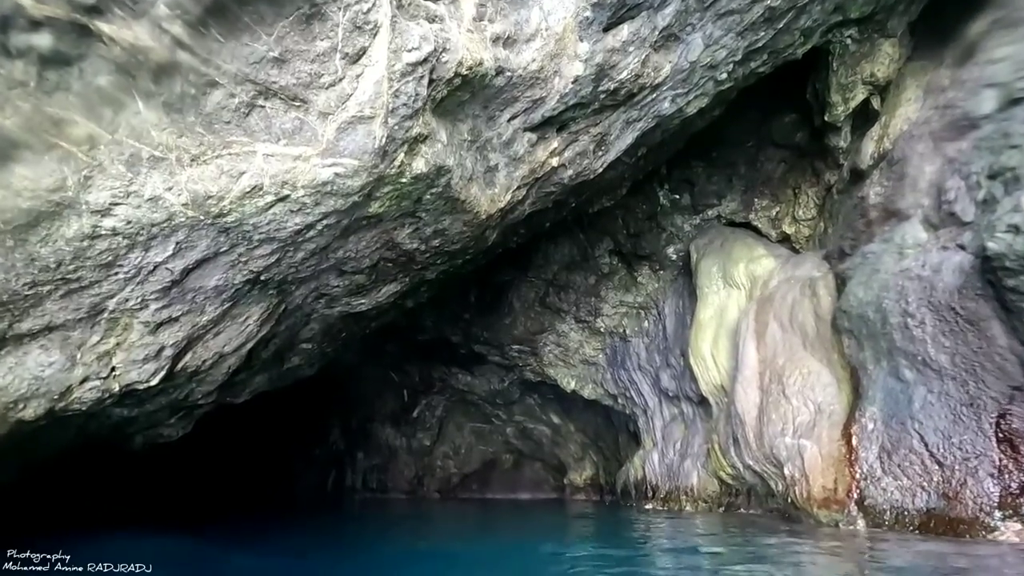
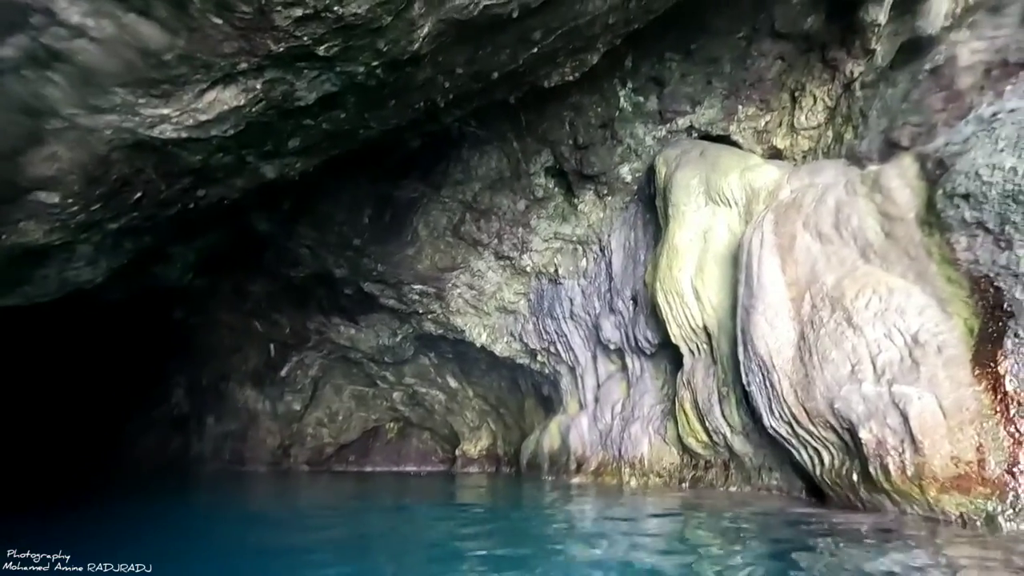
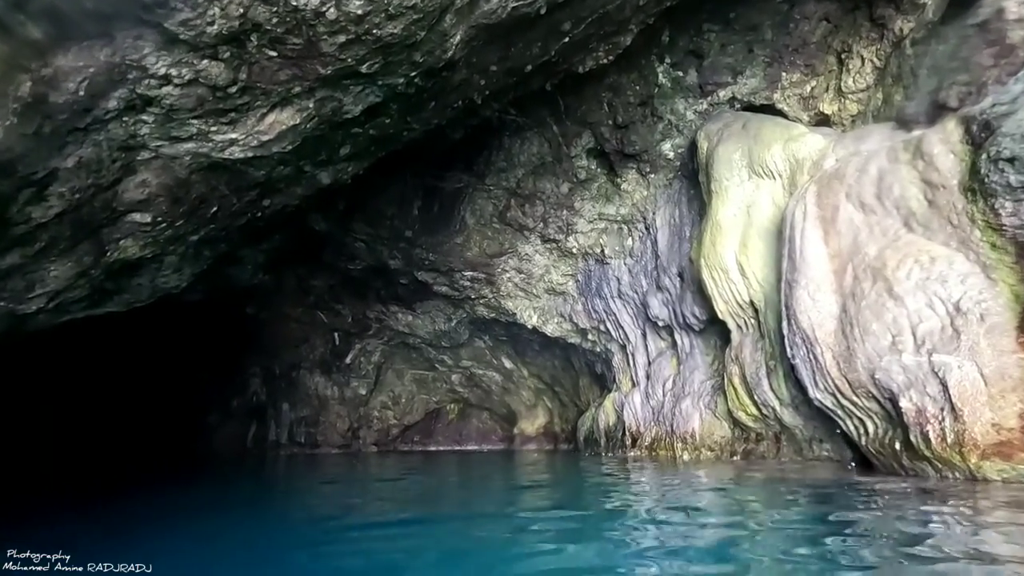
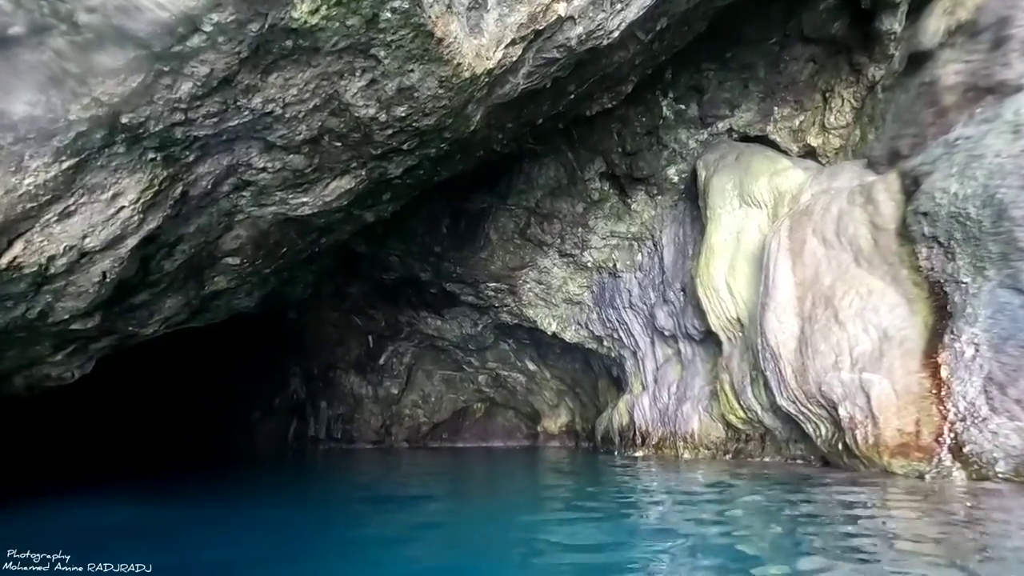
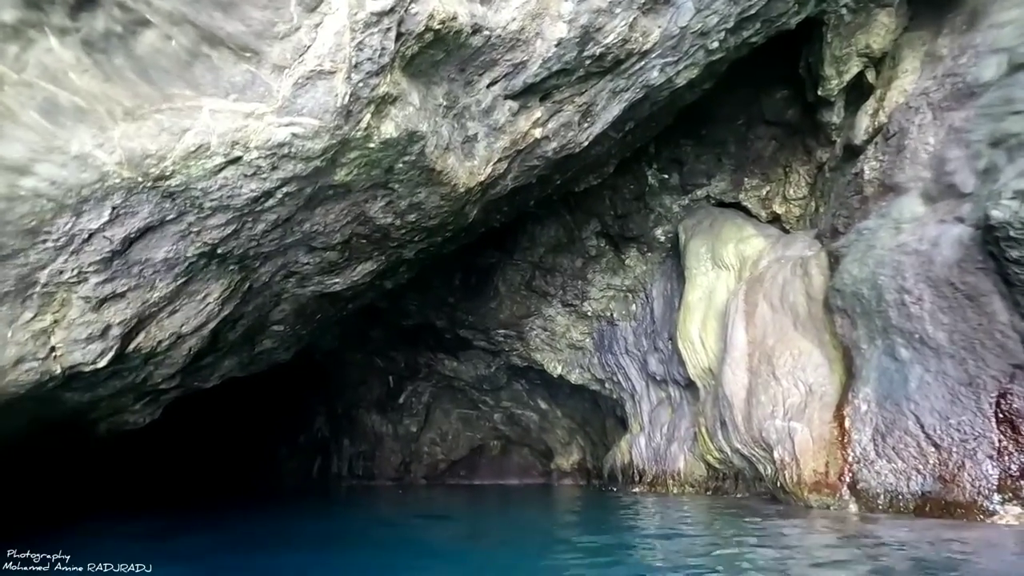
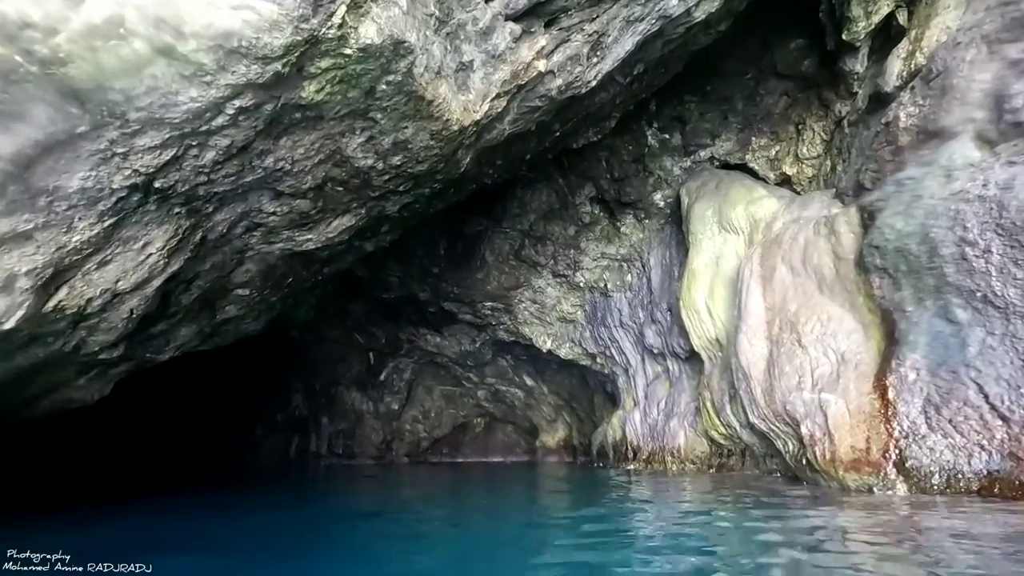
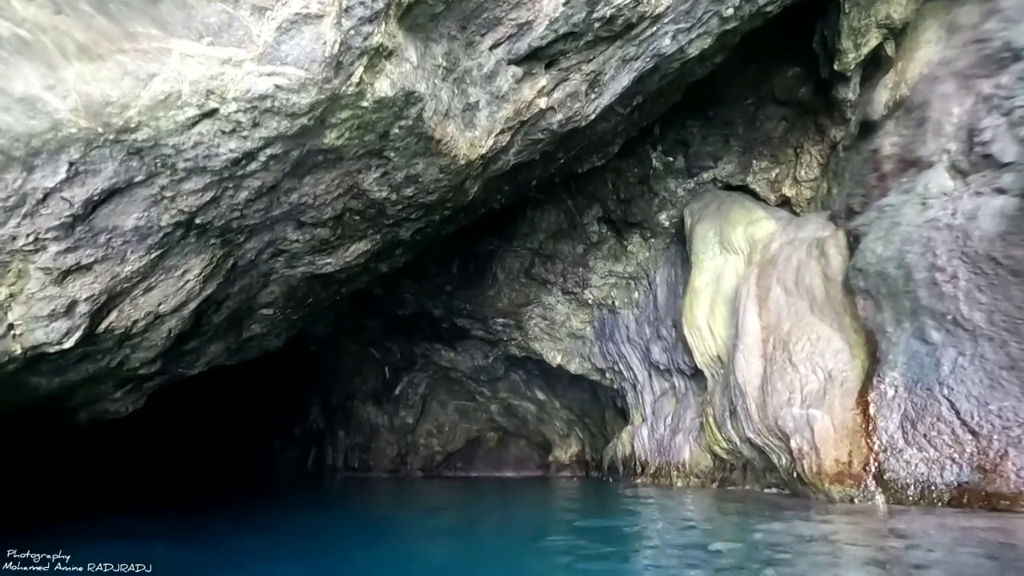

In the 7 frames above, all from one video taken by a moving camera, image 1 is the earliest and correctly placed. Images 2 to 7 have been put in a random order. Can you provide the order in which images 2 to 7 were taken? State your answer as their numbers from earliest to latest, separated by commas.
5, 7, 6, 4, 3, 2
